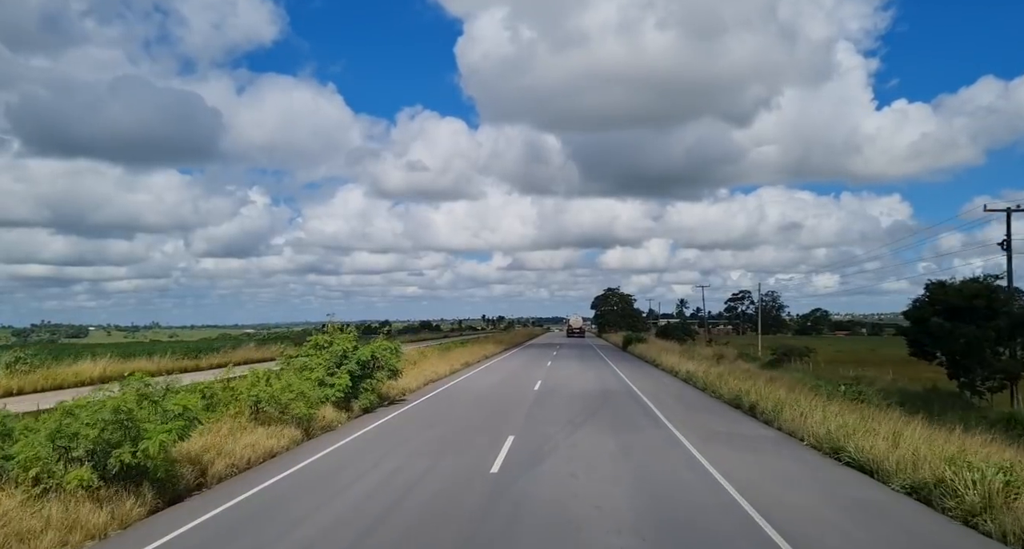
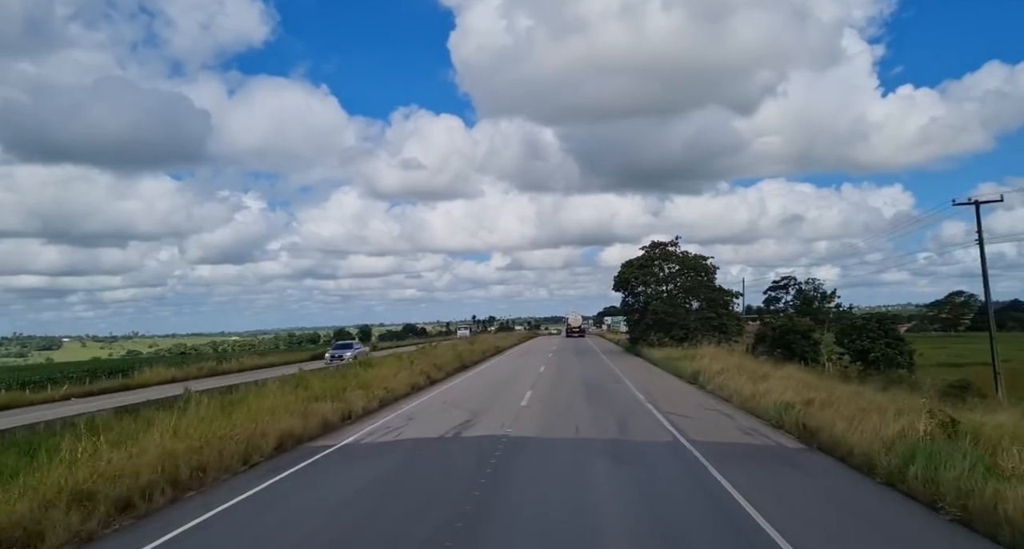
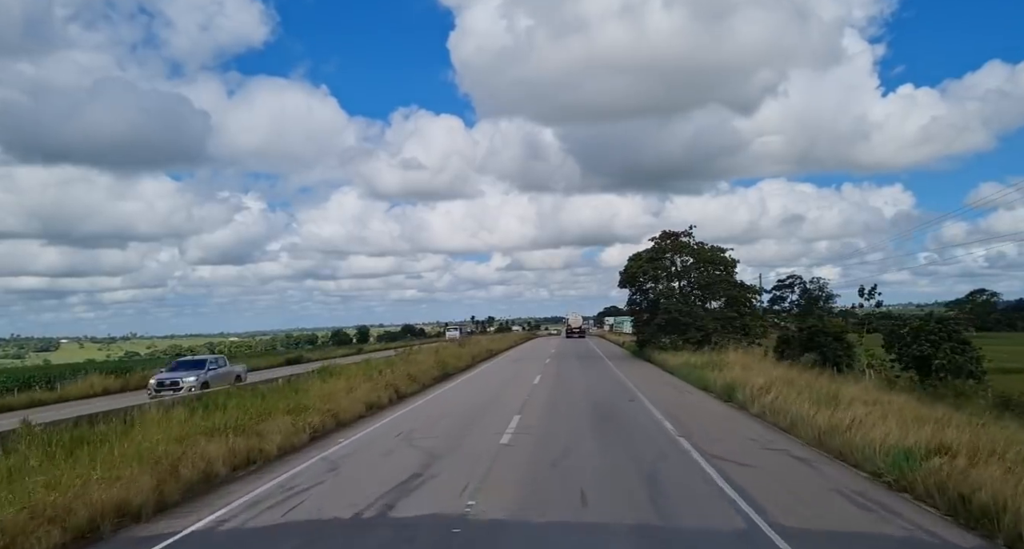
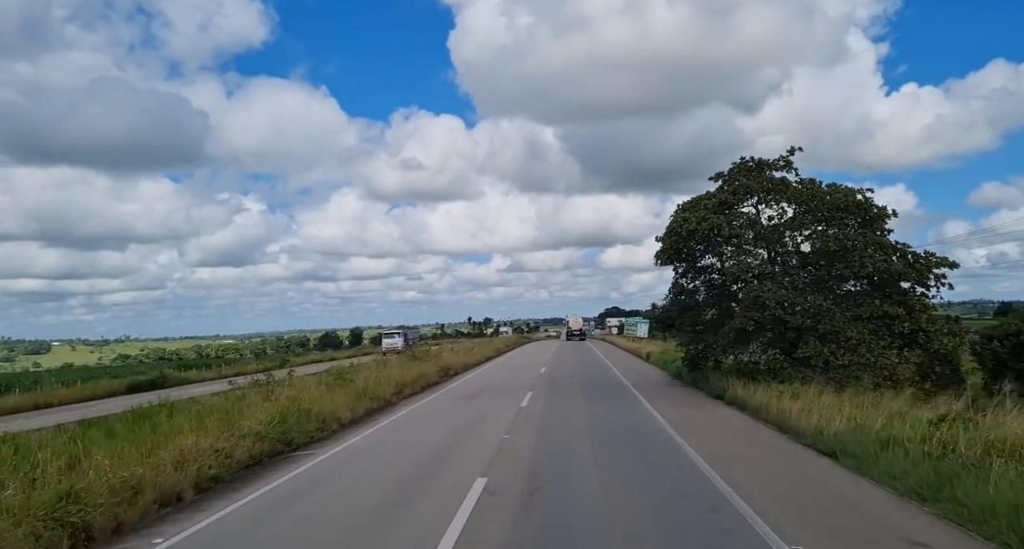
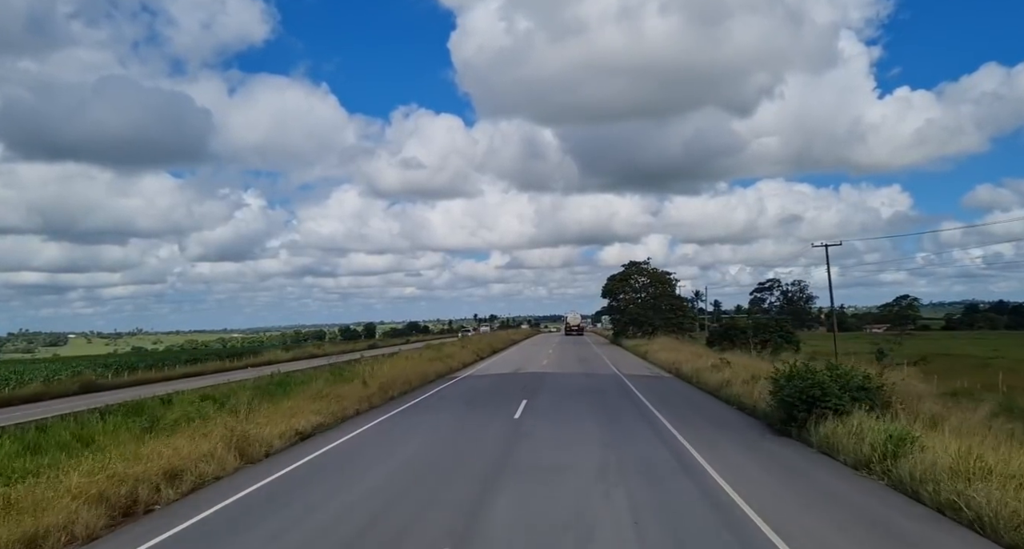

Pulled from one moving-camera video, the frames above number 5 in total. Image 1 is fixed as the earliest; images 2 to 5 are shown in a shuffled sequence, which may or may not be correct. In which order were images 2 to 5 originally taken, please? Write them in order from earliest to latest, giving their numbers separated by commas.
5, 2, 3, 4
